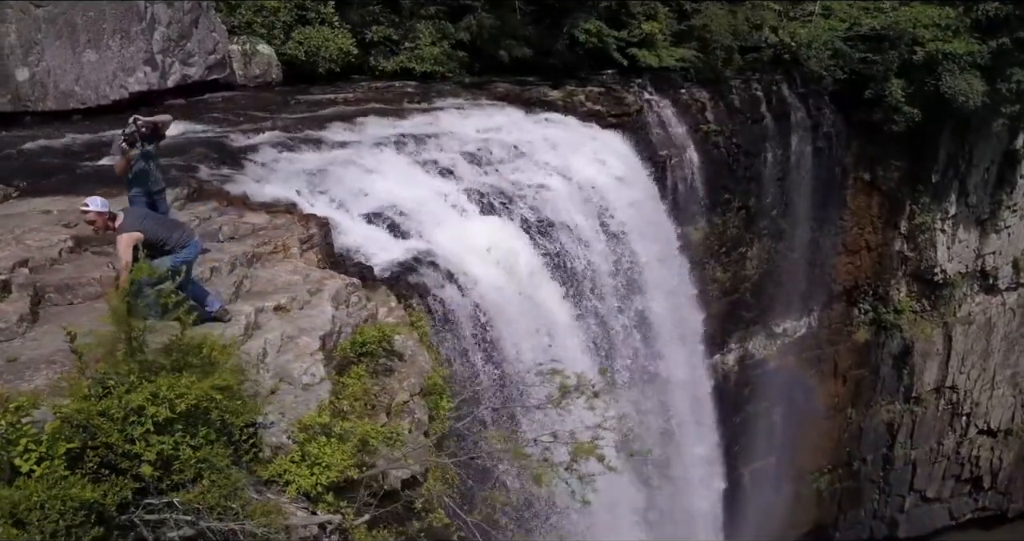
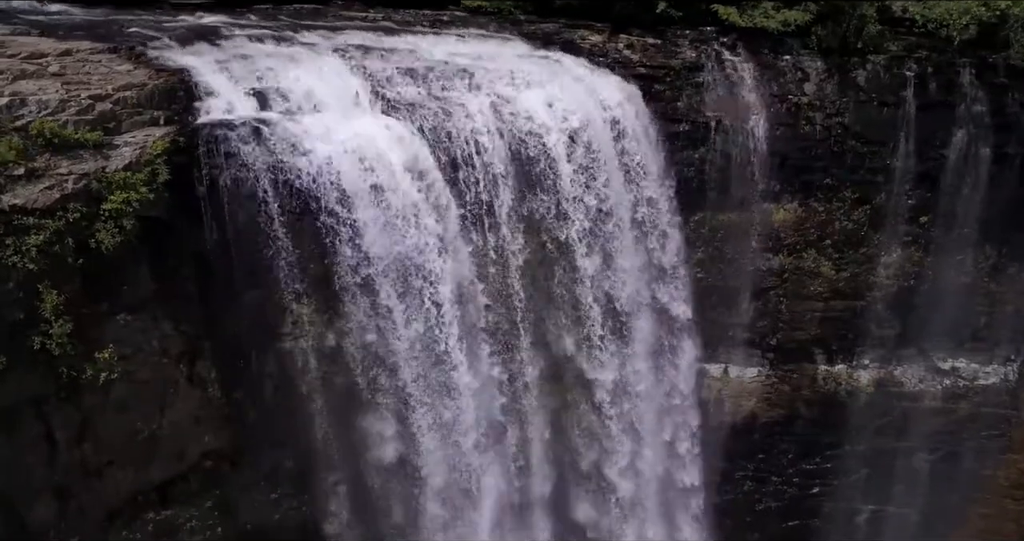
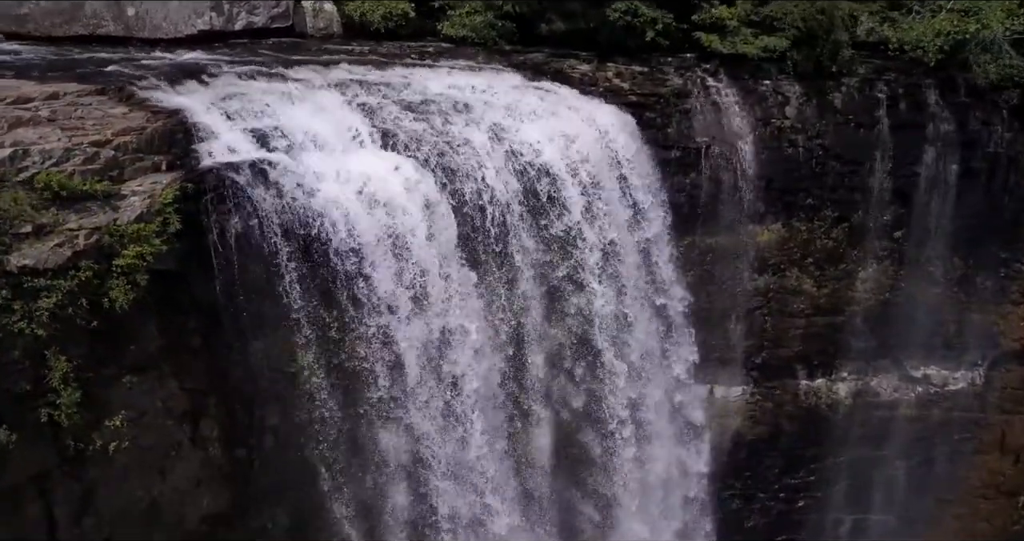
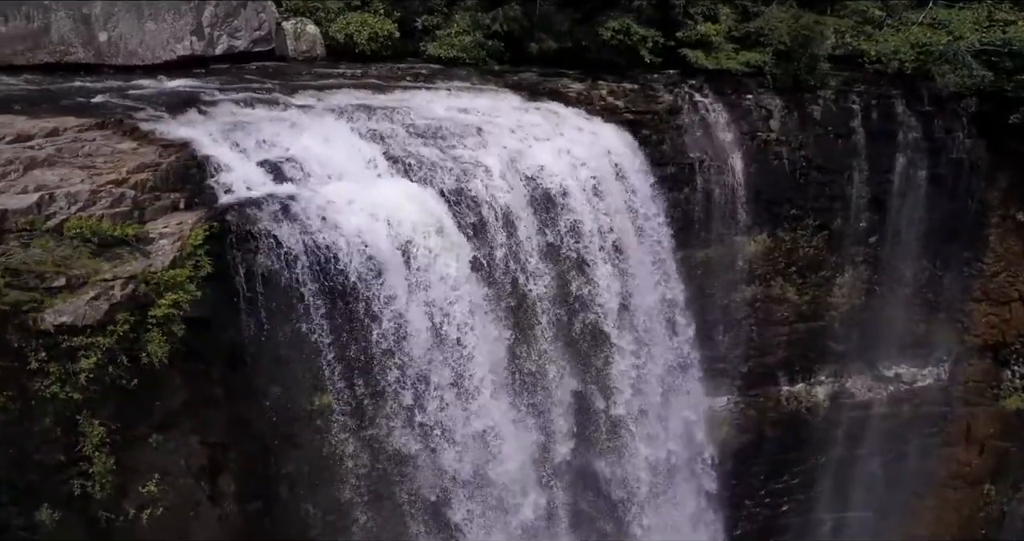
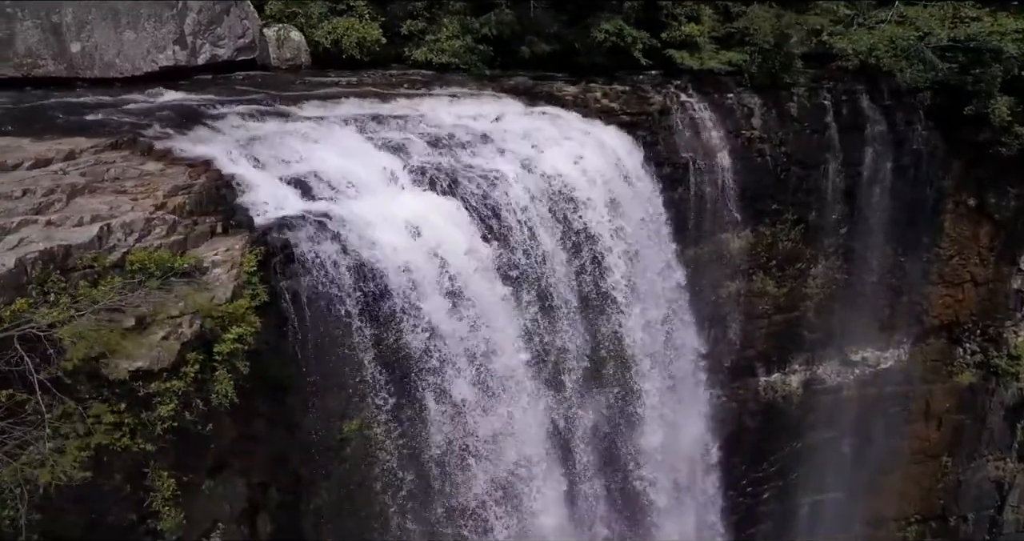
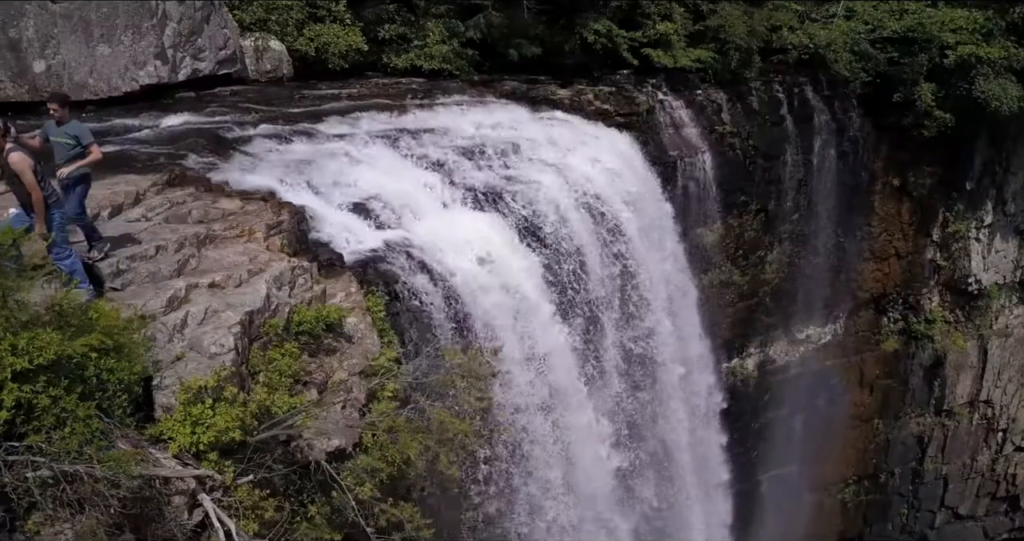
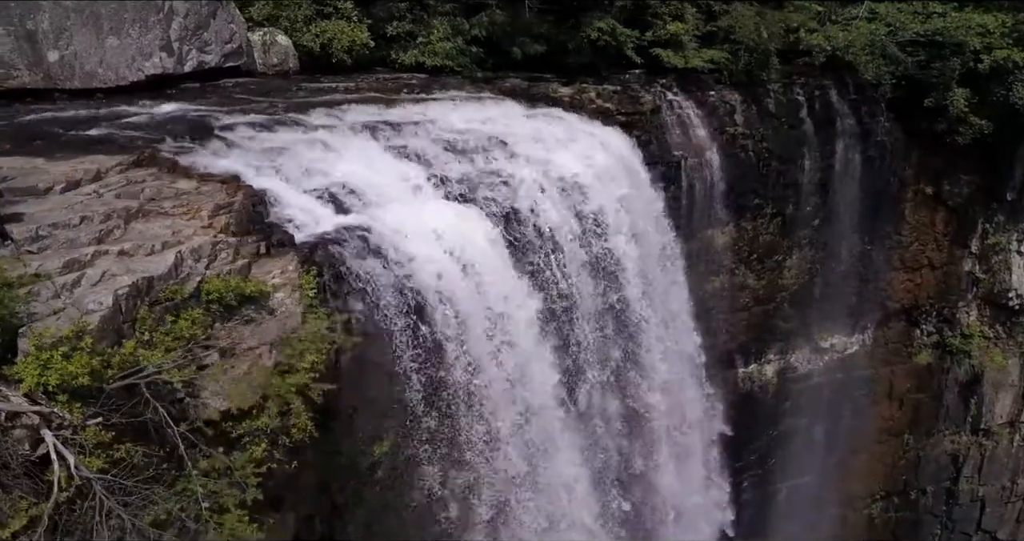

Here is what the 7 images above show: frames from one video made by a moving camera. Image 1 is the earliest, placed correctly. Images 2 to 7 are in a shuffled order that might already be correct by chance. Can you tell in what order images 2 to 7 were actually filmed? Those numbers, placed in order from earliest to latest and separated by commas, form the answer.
6, 7, 5, 4, 3, 2
